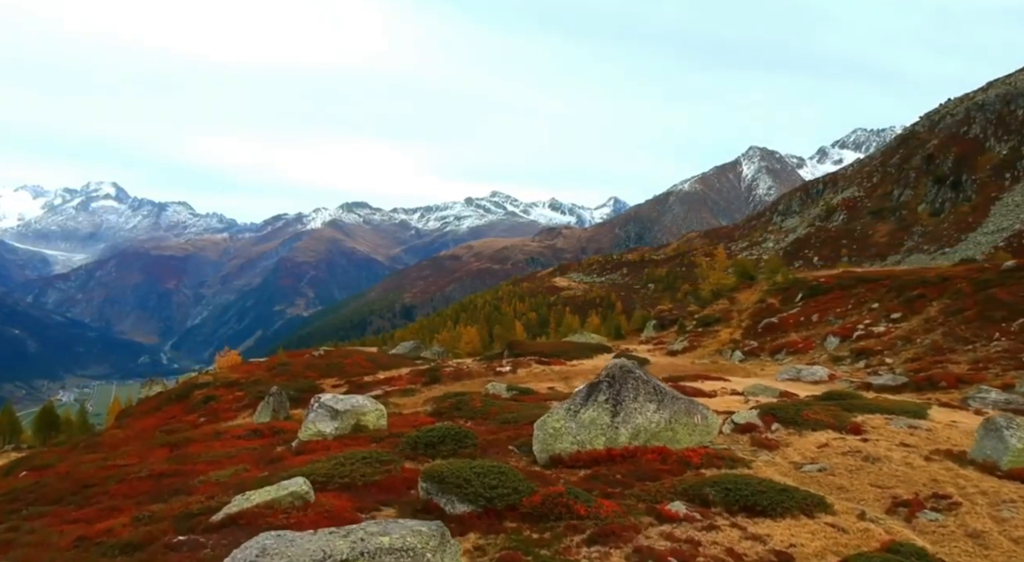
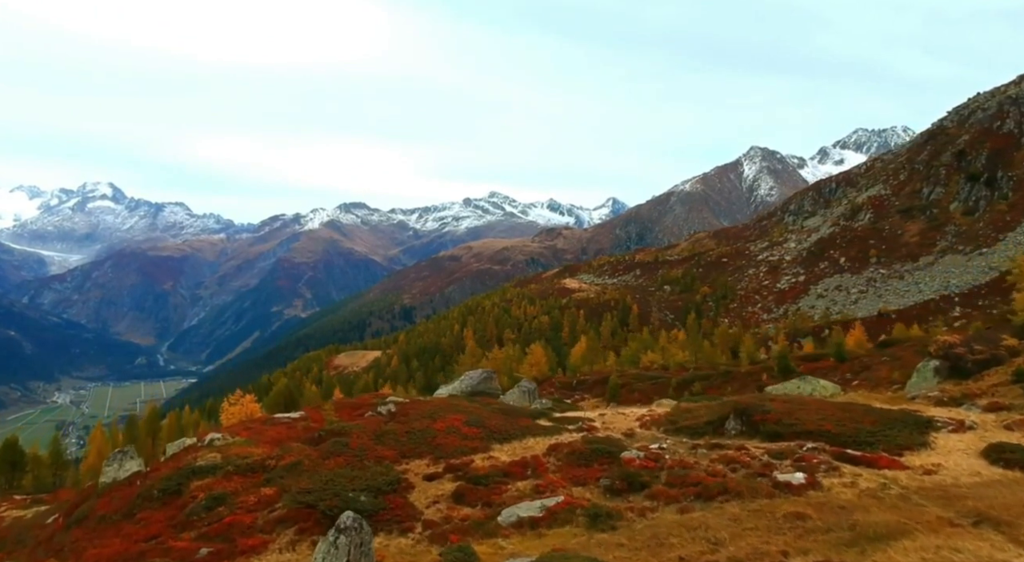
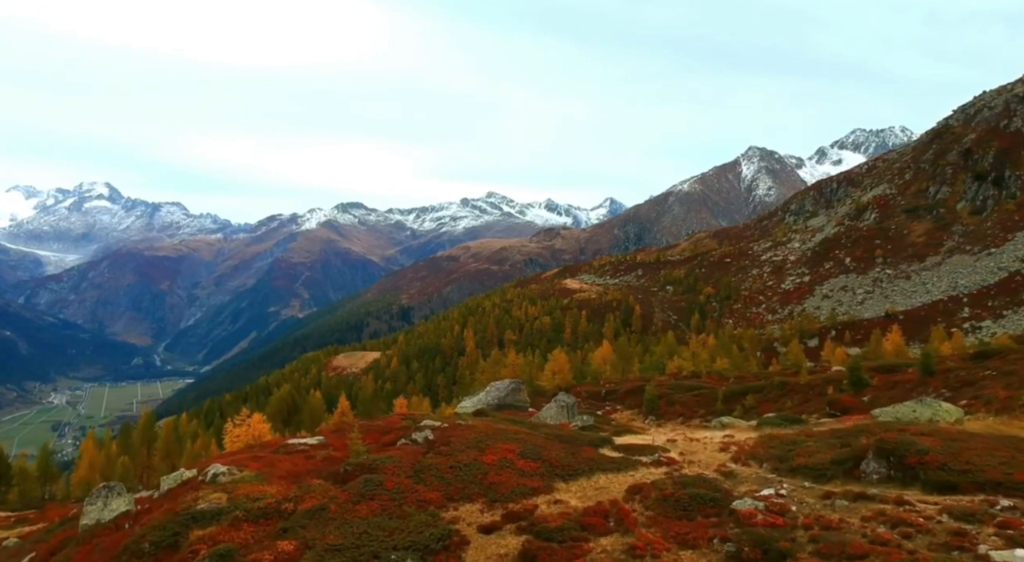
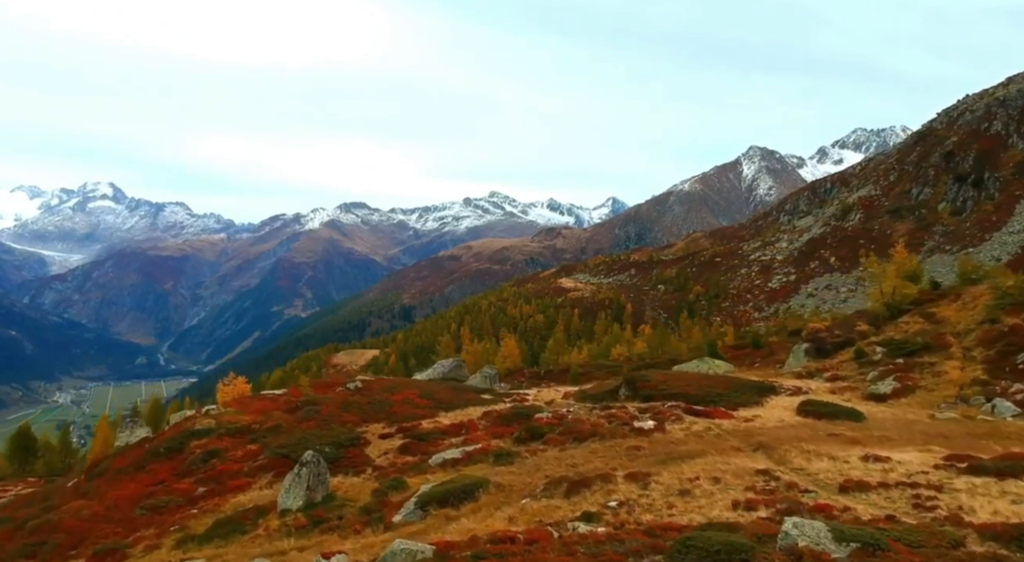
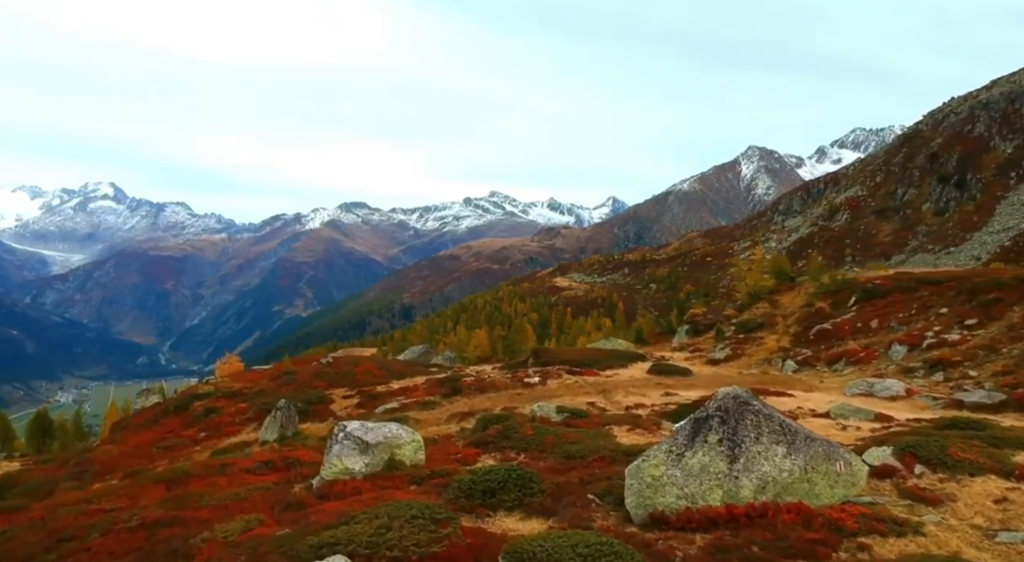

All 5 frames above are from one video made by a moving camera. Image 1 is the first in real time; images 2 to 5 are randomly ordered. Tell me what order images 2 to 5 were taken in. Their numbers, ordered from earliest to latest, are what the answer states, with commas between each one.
5, 4, 2, 3
